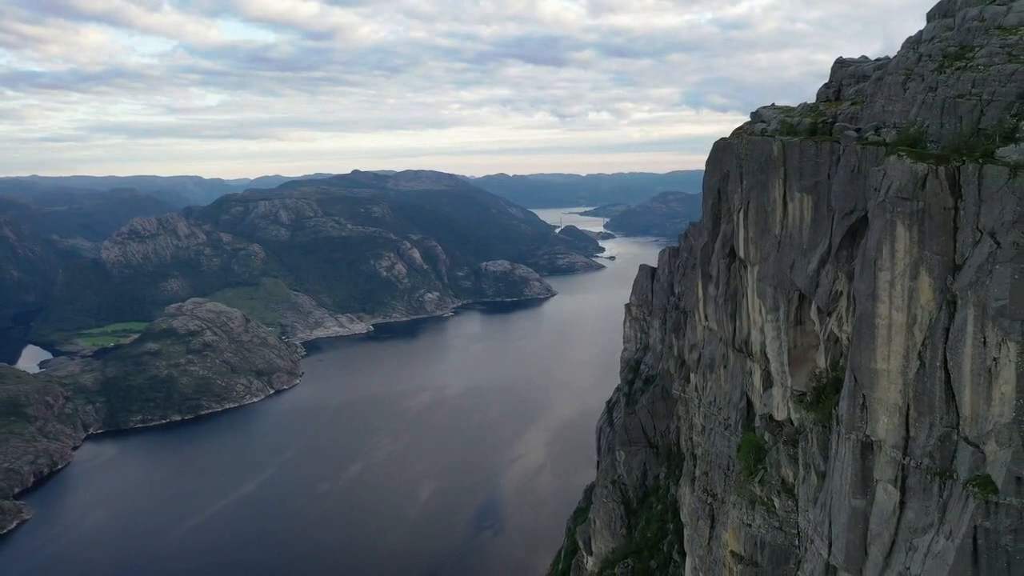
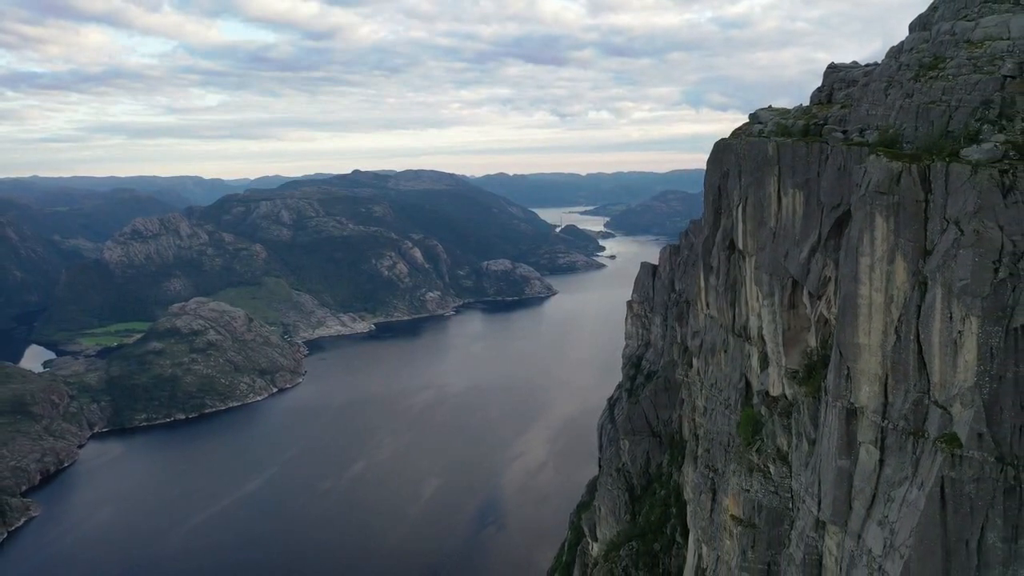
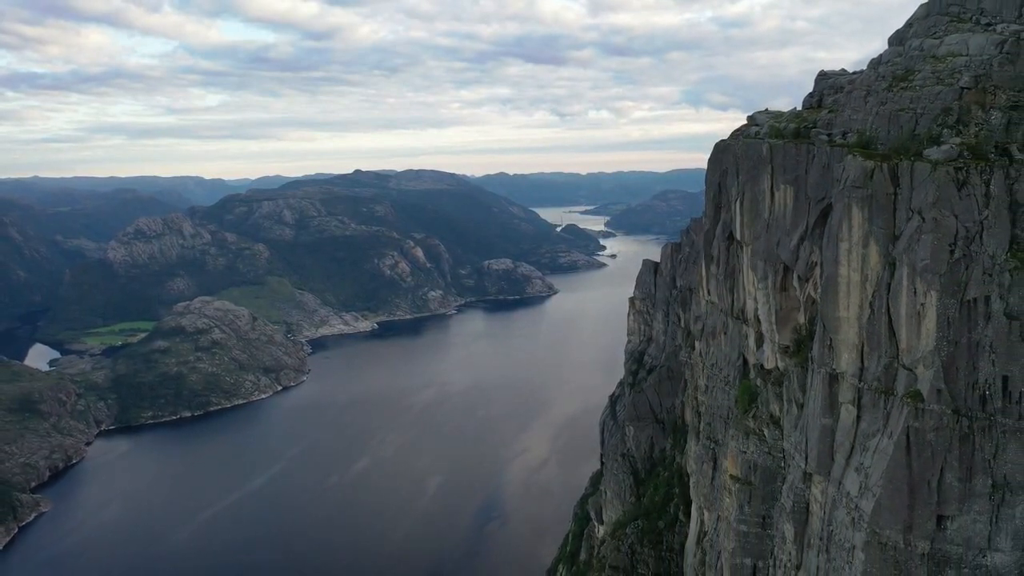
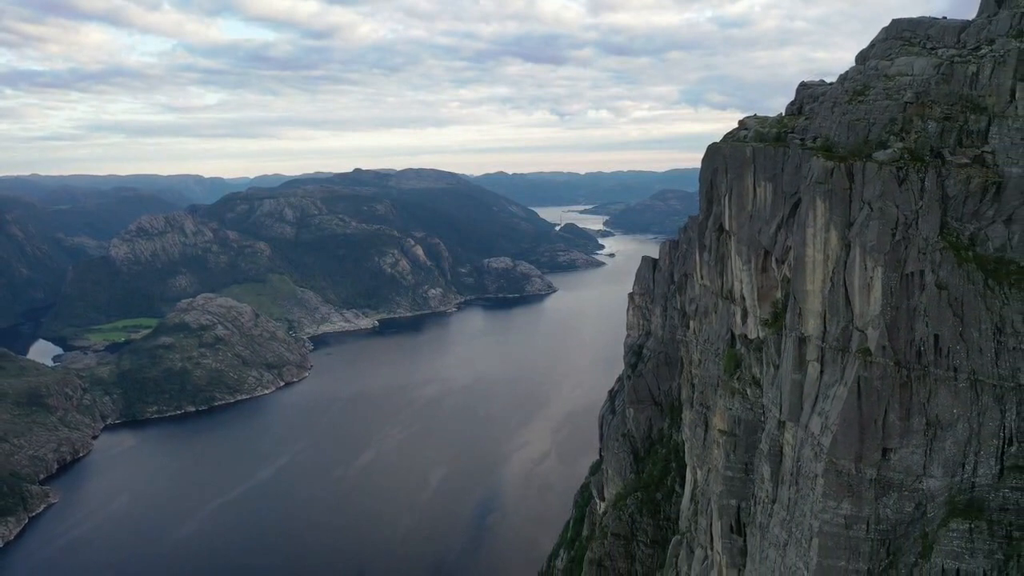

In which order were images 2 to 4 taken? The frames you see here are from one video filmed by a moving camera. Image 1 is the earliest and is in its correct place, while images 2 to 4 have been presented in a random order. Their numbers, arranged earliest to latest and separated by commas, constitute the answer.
2, 3, 4
